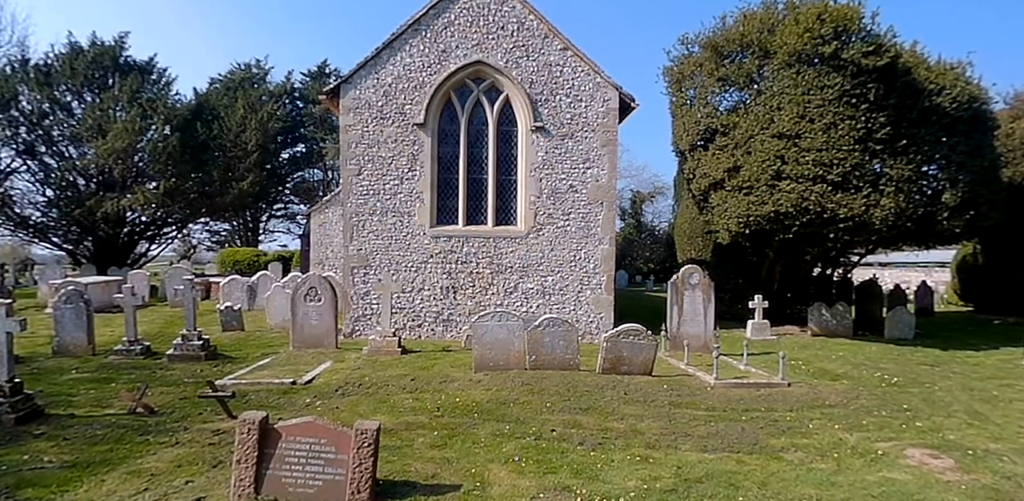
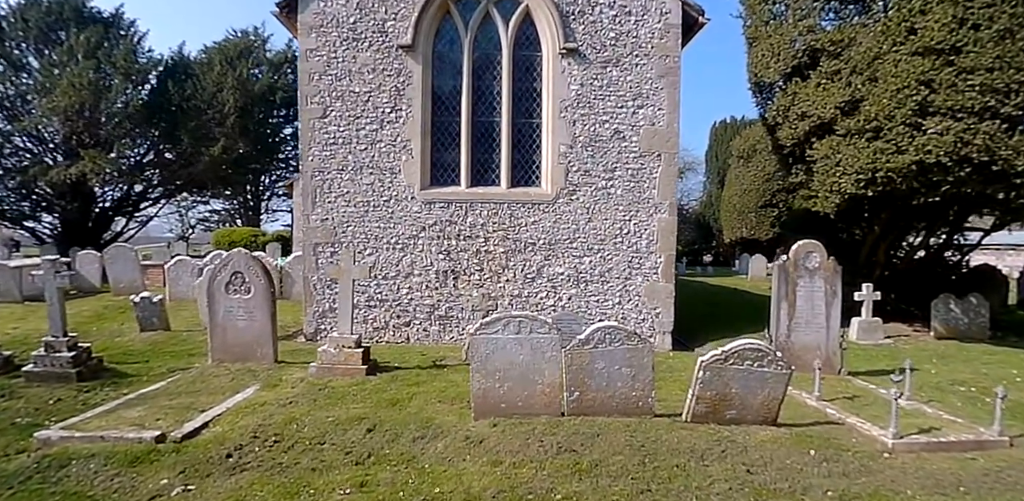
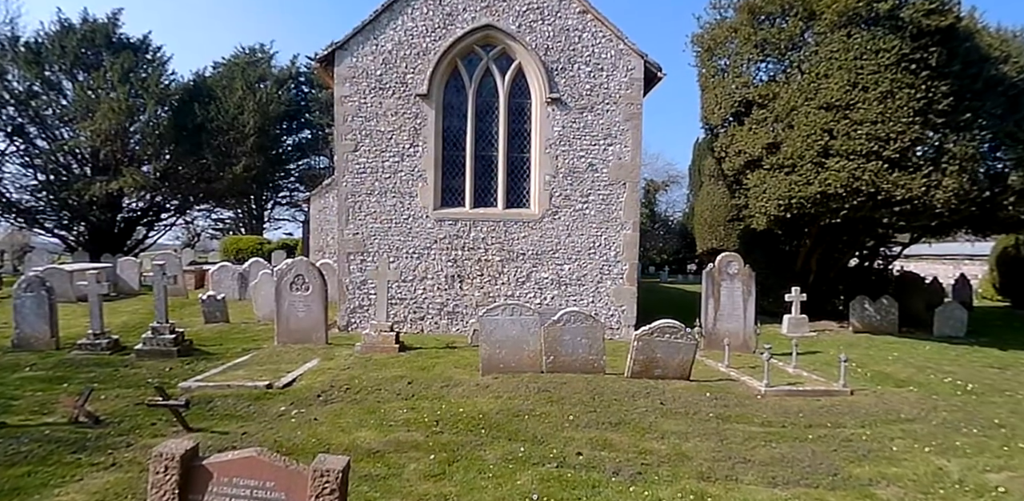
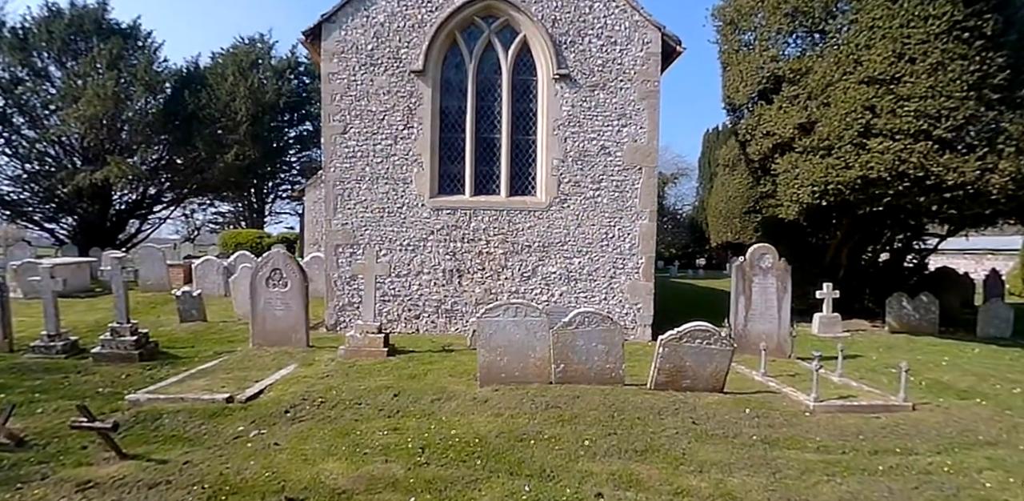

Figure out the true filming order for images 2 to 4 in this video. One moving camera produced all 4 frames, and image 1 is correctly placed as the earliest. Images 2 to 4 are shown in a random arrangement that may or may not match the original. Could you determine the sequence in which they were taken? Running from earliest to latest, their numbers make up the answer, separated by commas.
3, 4, 2
